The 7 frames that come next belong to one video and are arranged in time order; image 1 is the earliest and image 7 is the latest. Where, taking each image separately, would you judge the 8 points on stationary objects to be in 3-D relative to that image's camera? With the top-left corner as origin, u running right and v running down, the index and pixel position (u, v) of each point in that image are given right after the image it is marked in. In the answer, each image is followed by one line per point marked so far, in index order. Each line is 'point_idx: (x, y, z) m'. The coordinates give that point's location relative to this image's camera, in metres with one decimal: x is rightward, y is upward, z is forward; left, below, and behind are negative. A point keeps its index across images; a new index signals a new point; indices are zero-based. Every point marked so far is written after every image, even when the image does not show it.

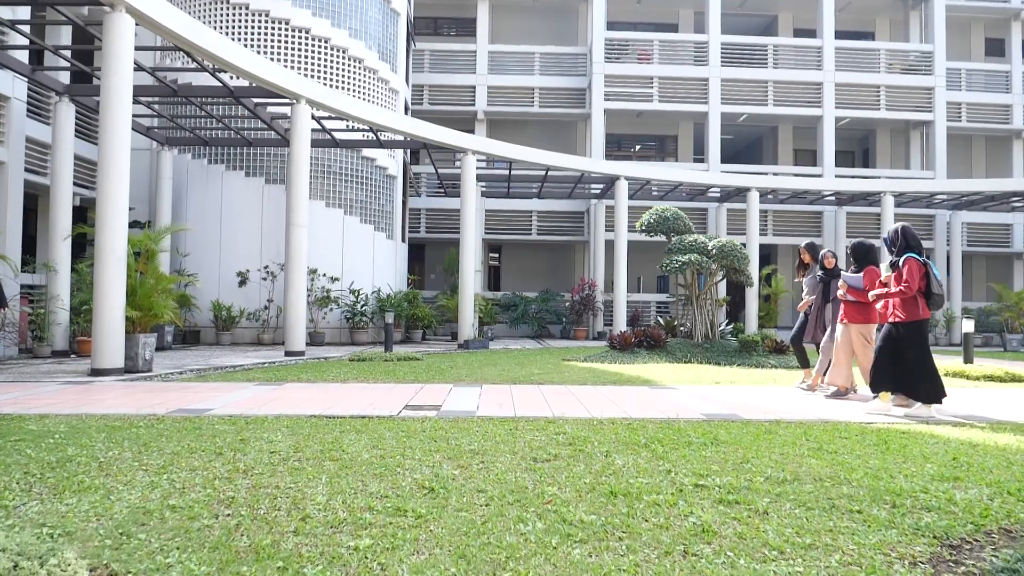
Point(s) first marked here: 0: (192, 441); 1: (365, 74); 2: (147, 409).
0: (-2.0, -0.9, +4.2) m
1: (-3.7, +5.1, +16.5) m
2: (-3.0, -1.0, +5.7) m
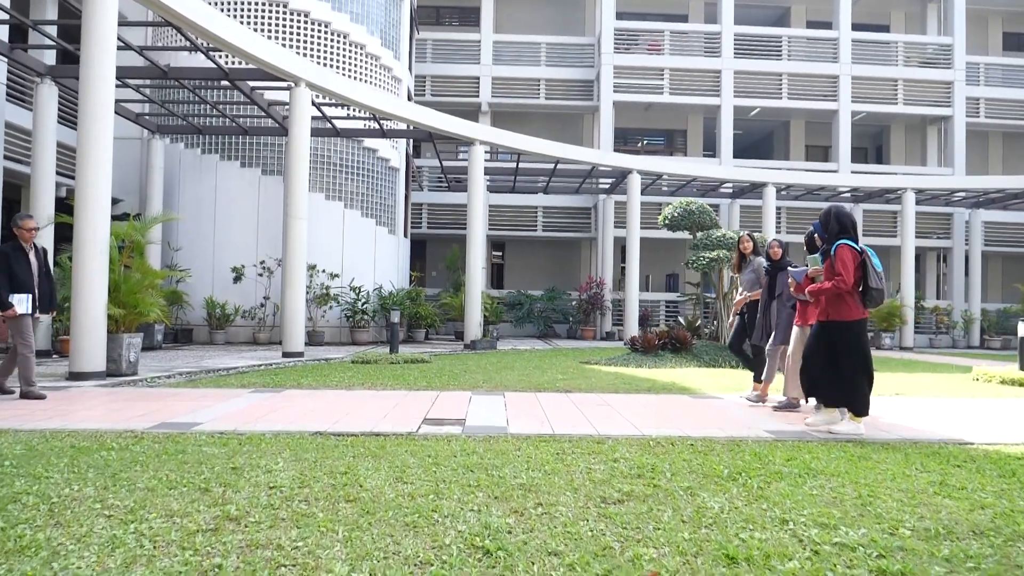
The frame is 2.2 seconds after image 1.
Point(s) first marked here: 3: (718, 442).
0: (-1.7, -0.9, +3.4) m
1: (-3.4, +5.2, +15.7) m
2: (-2.8, -1.0, +4.9) m
3: (+1.3, -1.0, +4.4) m
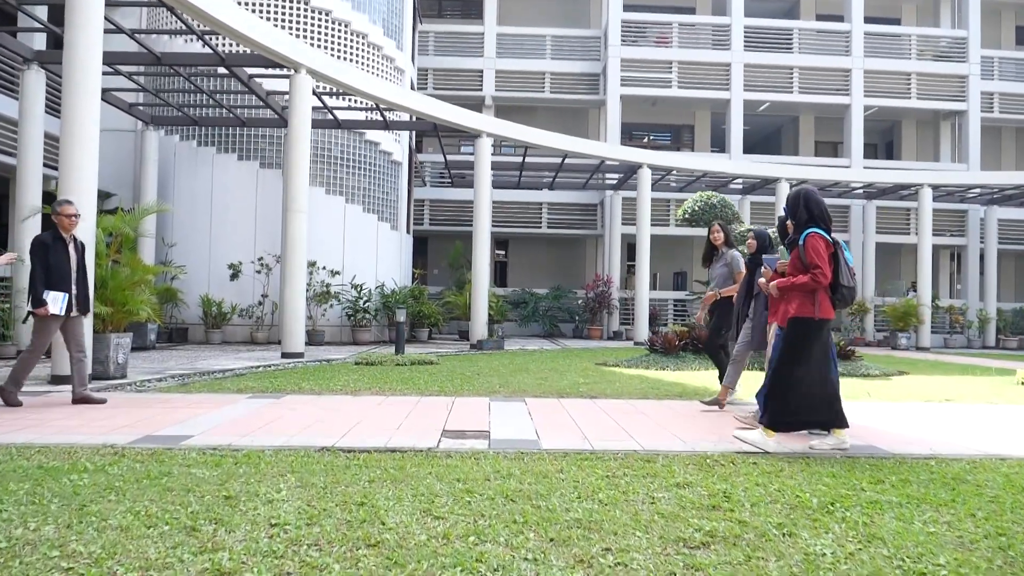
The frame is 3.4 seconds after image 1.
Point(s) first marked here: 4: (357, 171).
0: (-1.5, -0.9, +2.8) m
1: (-3.2, +5.2, +15.1) m
2: (-2.6, -0.9, +4.3) m
3: (+1.6, -1.0, +3.9) m
4: (-3.6, +2.7, +15.8) m
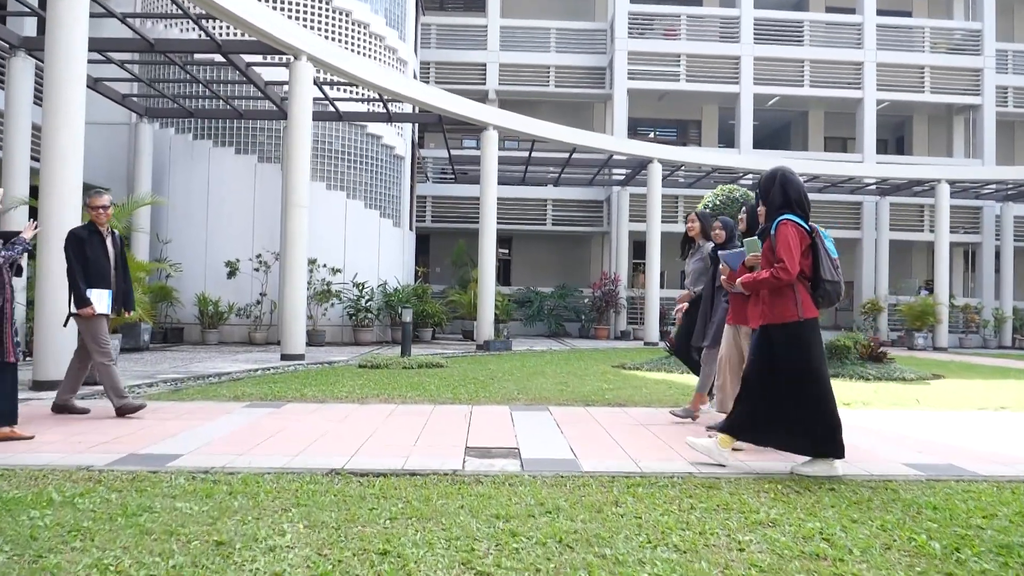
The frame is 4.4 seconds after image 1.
0: (-1.3, -0.9, +2.3) m
1: (-3.1, +5.3, +14.5) m
2: (-2.4, -0.9, +3.7) m
3: (+1.7, -1.0, +3.3) m
4: (-3.4, +2.7, +15.2) m
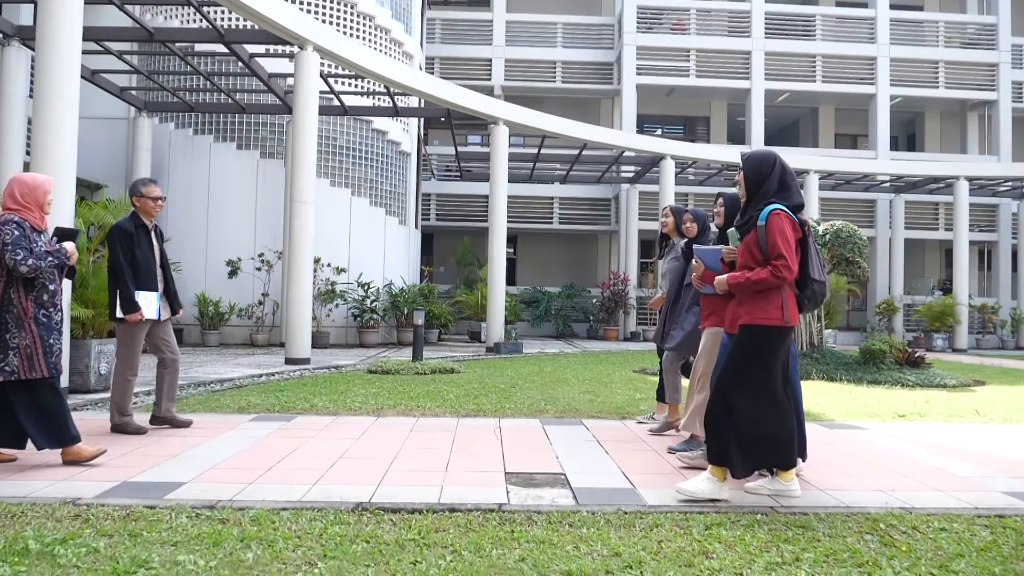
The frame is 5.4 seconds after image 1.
0: (-1.0, -0.9, +1.8) m
1: (-2.8, +5.3, +14.0) m
2: (-2.1, -1.0, +3.3) m
3: (+2.0, -1.0, +2.9) m
4: (-3.2, +2.7, +14.7) m
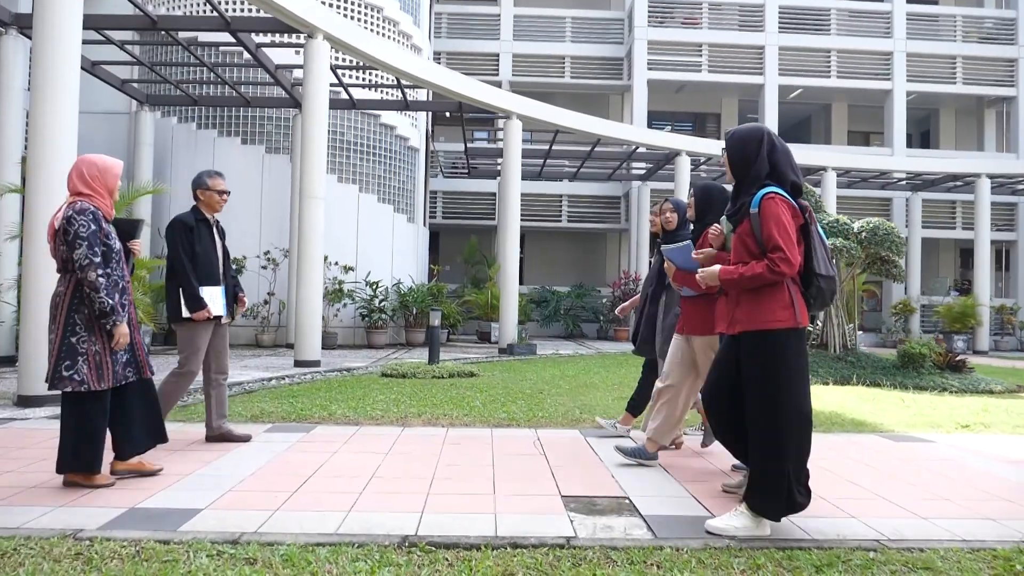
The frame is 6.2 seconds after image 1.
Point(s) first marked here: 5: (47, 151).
0: (-0.8, -0.9, +1.4) m
1: (-2.6, +5.3, +13.6) m
2: (-1.9, -1.0, +2.8) m
3: (+2.3, -1.0, +2.4) m
4: (-2.9, +2.8, +14.3) m
5: (-3.9, +1.2, +5.8) m
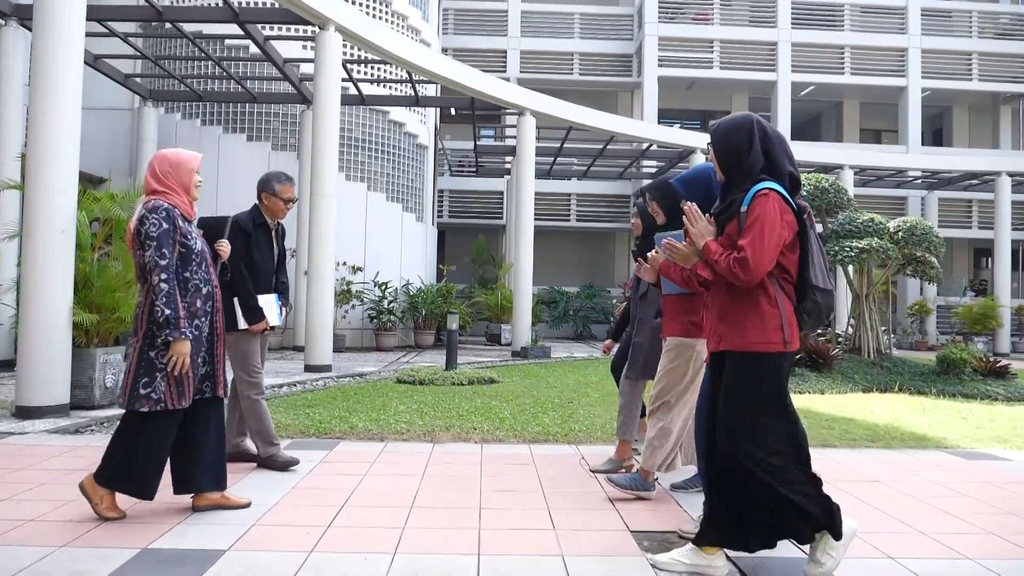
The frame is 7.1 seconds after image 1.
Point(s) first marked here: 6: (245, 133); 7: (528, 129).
0: (-0.5, -0.9, +1.0) m
1: (-2.3, +5.3, +13.2) m
2: (-1.6, -1.0, +2.5) m
3: (+2.5, -1.0, +2.1) m
4: (-2.7, +2.7, +13.9) m
5: (-3.7, +1.1, +5.4) m
6: (-4.8, +2.8, +12.4) m
7: (+0.3, +3.2, +13.6) m
